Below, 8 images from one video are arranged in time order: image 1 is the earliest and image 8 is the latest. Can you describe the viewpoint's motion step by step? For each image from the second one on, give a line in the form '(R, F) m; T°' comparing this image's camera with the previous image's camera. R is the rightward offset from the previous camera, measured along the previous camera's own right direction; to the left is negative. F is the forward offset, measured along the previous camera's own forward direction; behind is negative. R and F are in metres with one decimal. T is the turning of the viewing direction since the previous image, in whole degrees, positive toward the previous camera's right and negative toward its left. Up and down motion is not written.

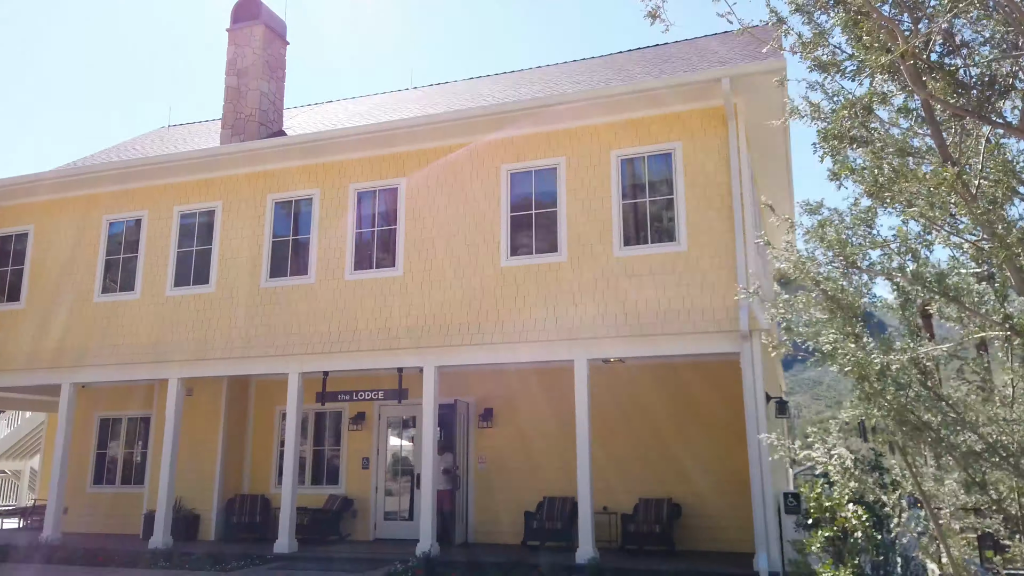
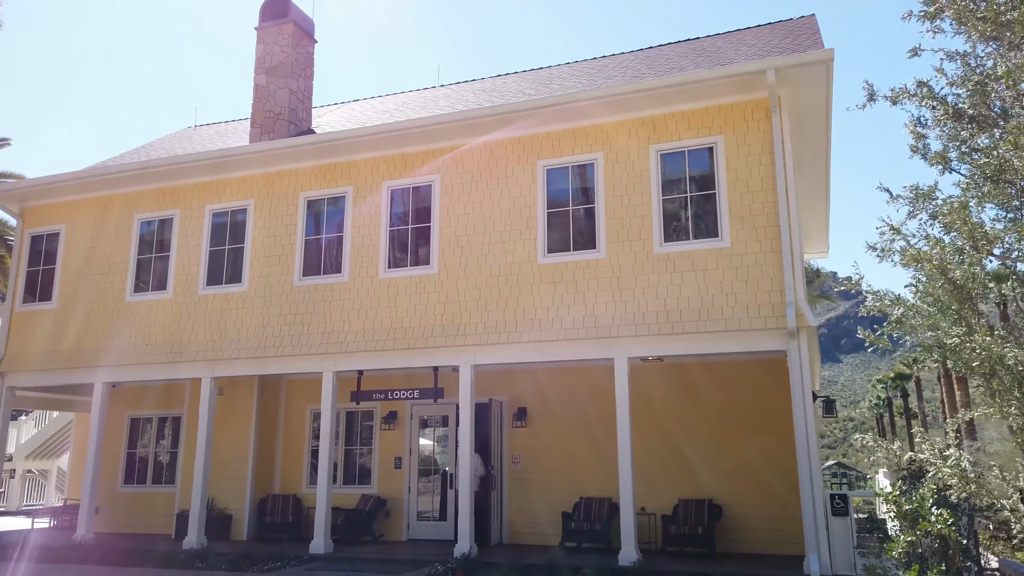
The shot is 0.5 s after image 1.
(-0.3, +0.1) m; -1°
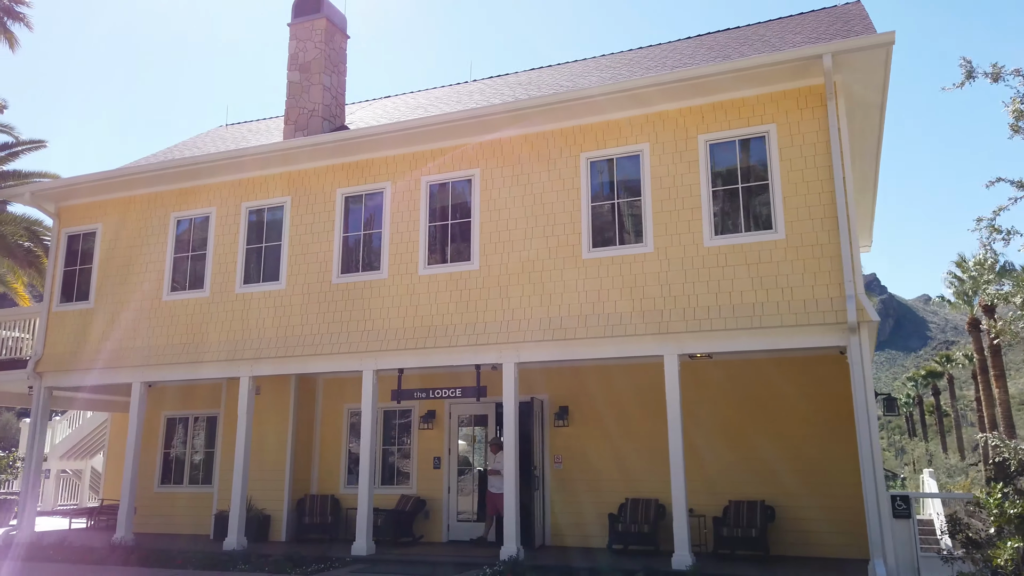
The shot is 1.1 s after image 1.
(-0.3, +0.2) m; -2°
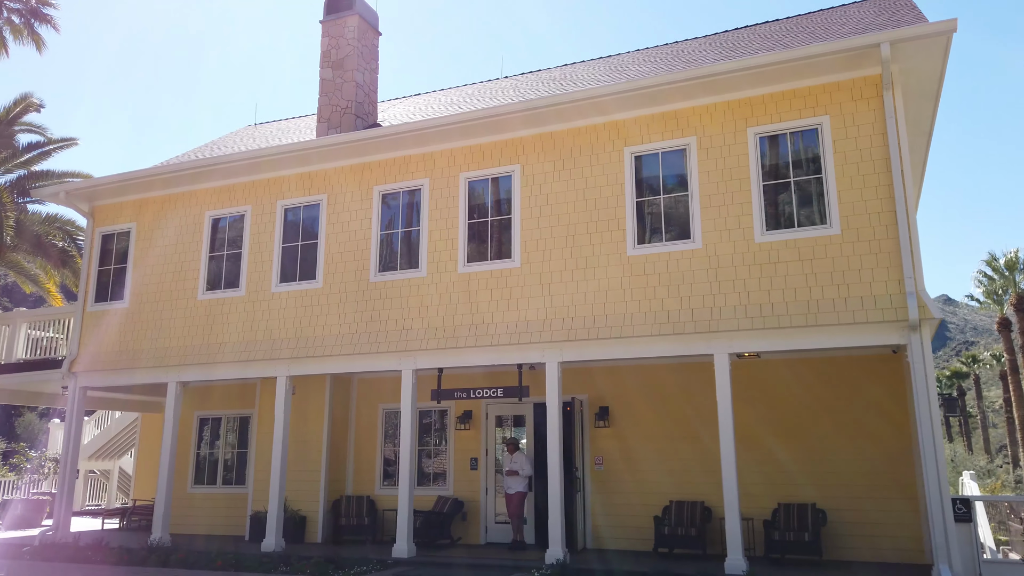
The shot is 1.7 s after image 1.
(-0.4, +0.2) m; -1°
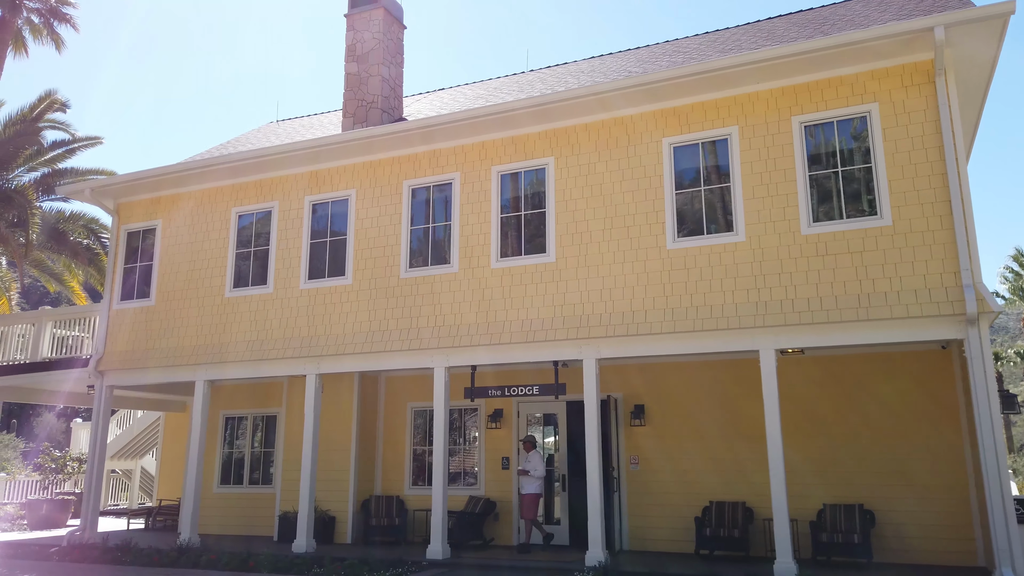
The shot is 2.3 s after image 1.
(-0.3, +0.2) m; -1°
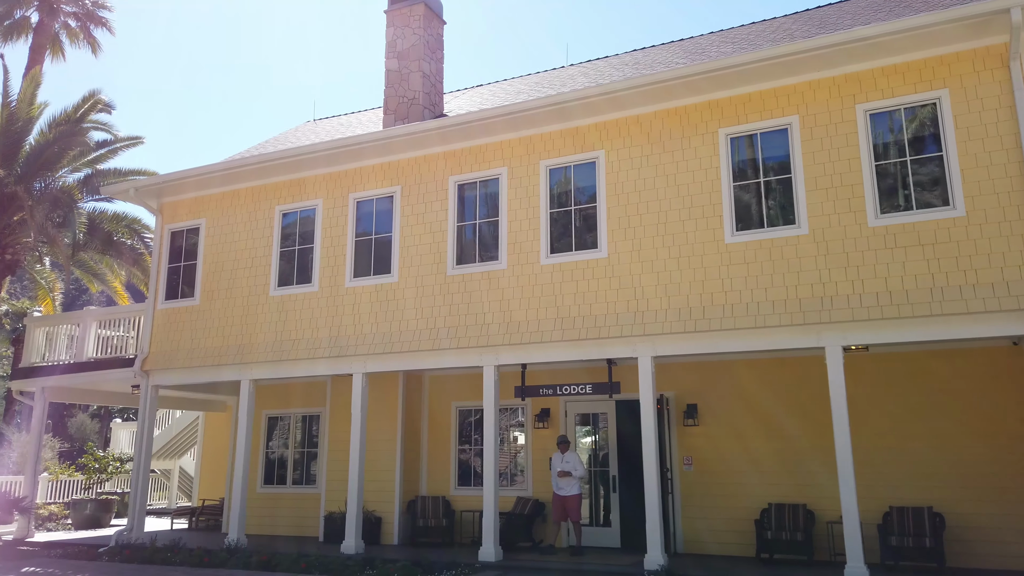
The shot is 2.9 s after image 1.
(-0.4, +0.2) m; -2°
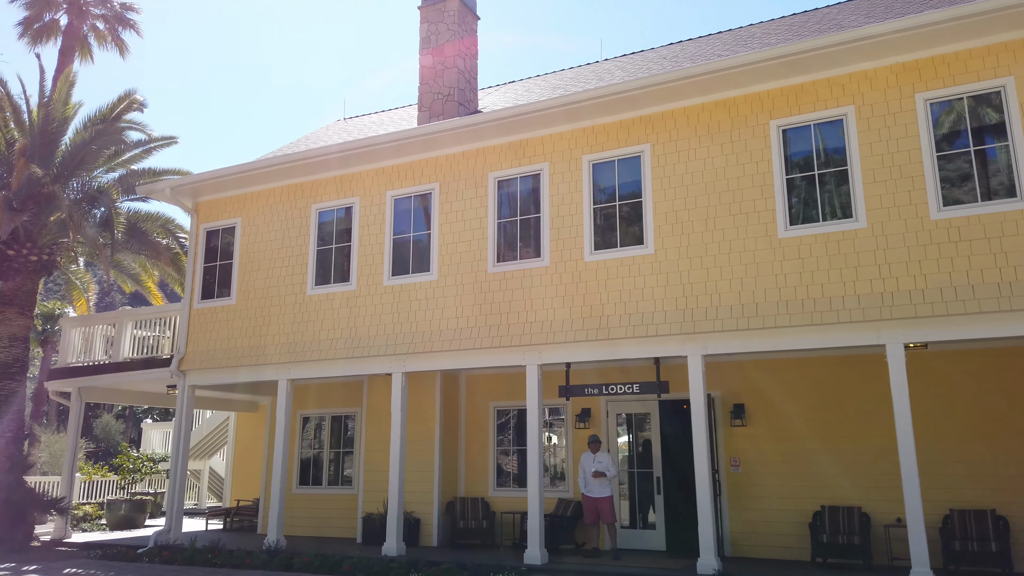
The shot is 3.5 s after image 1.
(-0.3, +0.2) m; -1°
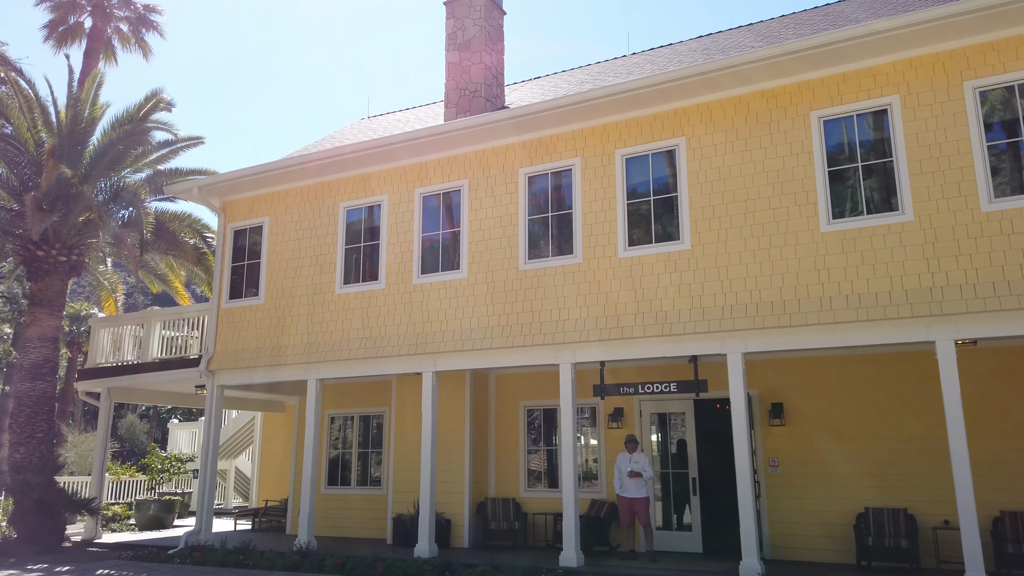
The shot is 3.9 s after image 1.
(-0.2, +0.2) m; -1°
